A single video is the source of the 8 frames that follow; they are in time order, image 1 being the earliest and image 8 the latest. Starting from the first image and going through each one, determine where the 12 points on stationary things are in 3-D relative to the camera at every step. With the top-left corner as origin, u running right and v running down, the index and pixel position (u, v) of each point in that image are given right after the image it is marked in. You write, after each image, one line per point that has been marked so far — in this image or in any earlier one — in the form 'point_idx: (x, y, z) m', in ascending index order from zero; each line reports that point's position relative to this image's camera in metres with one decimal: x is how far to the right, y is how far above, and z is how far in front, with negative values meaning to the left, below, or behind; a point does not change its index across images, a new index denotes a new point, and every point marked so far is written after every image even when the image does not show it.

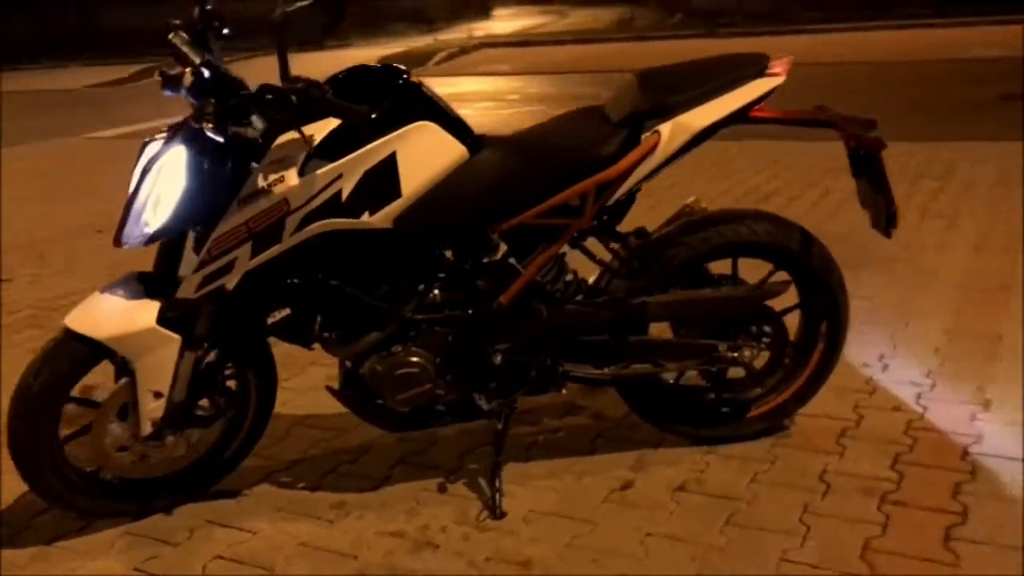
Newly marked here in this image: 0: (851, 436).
0: (+1.2, -0.5, +3.6) m
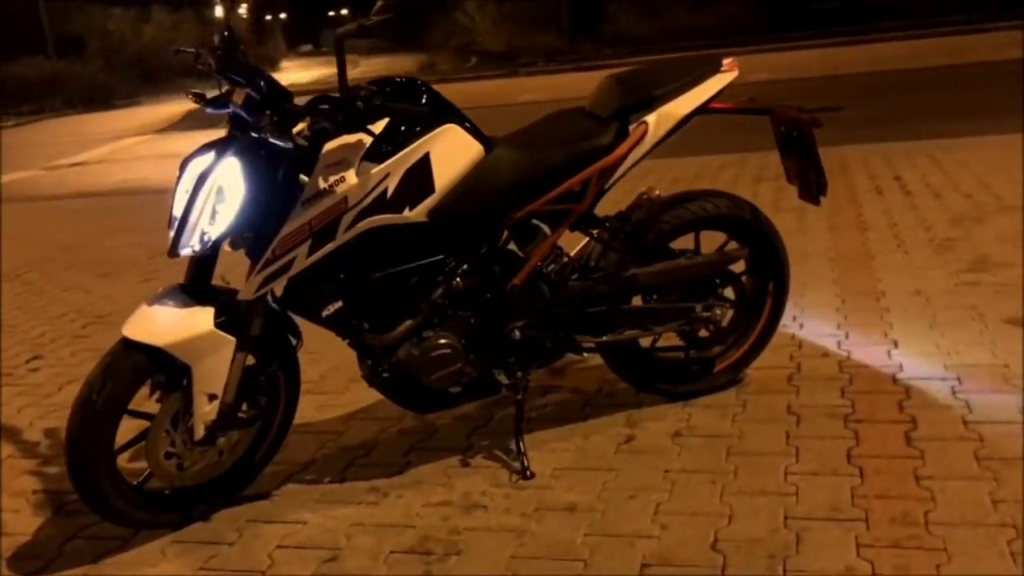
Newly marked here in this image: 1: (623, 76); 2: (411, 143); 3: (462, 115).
0: (+1.2, -0.4, +4.3) m
1: (+0.4, +0.8, +3.6) m
2: (-0.3, +0.5, +3.3) m
3: (-0.2, +0.6, +3.4) m
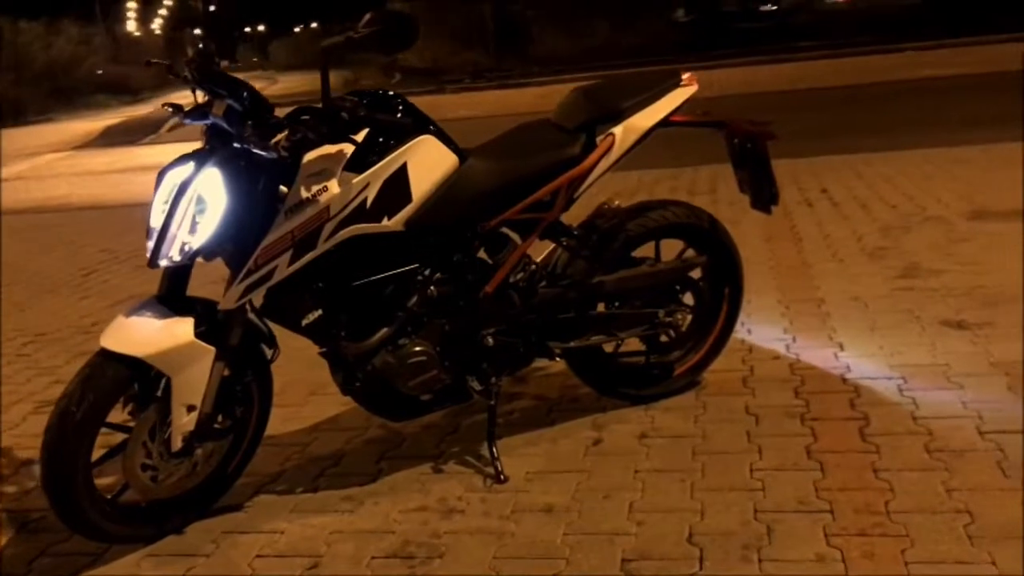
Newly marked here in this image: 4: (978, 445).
0: (+1.1, -0.4, +4.4) m
1: (+0.3, +0.7, +3.8) m
2: (-0.4, +0.5, +3.4) m
3: (-0.3, +0.6, +3.5) m
4: (+1.7, -0.6, +3.6) m
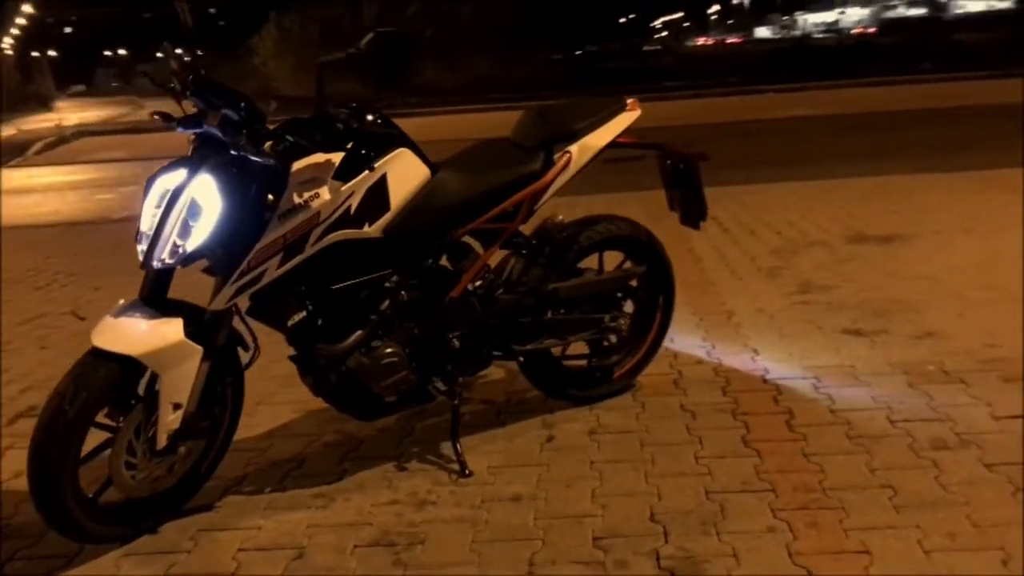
0: (+0.8, -0.4, +4.8) m
1: (+0.1, +0.7, +4.1) m
2: (-0.5, +0.5, +3.6) m
3: (-0.4, +0.5, +3.7) m
4: (+1.5, -0.6, +4.0) m
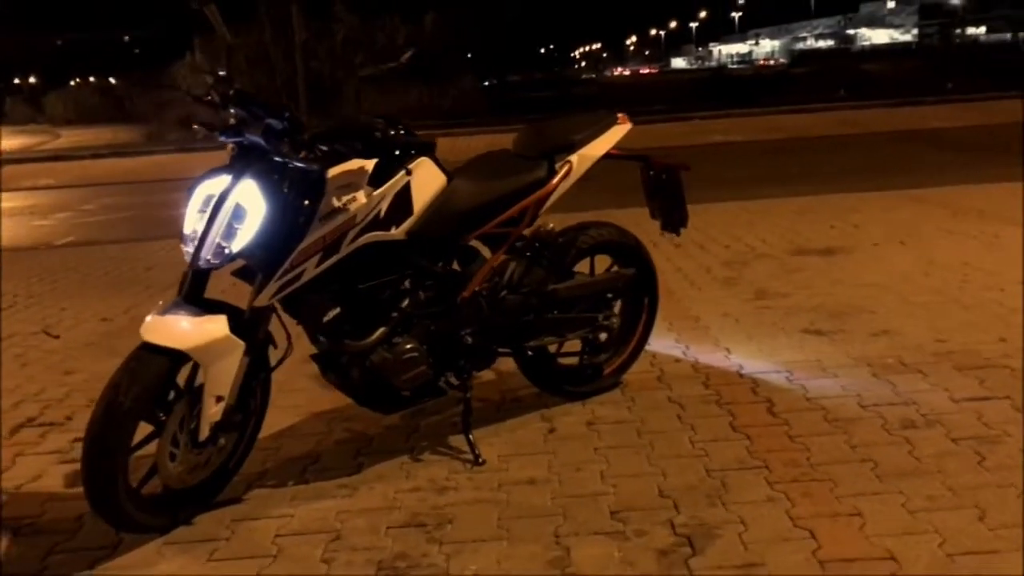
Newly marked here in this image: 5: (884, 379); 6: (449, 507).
0: (+0.8, -0.5, +5.2) m
1: (+0.1, +0.7, +4.4) m
2: (-0.4, +0.5, +3.9) m
3: (-0.3, +0.5, +4.0) m
4: (+1.6, -0.6, +4.4) m
5: (+1.8, -0.5, +4.9) m
6: (-0.2, -0.8, +3.8) m
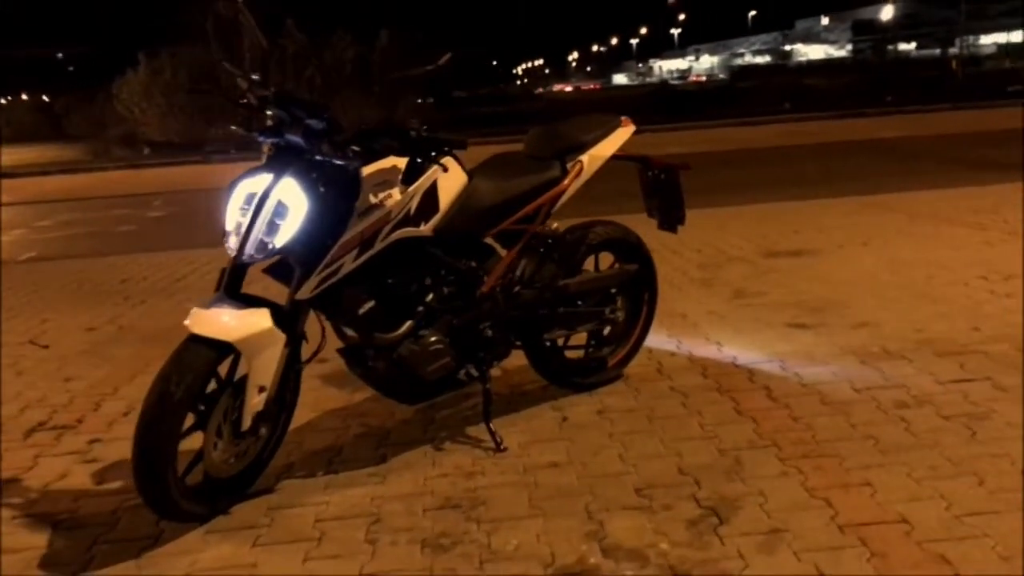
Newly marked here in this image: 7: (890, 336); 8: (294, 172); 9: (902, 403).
0: (+0.8, -0.4, +5.4) m
1: (+0.2, +0.7, +4.6) m
2: (-0.3, +0.5, +4.0) m
3: (-0.3, +0.6, +4.2) m
4: (+1.6, -0.5, +4.7) m
5: (+1.9, -0.4, +5.2) m
6: (-0.1, -0.8, +4.0) m
7: (+2.2, -0.3, +5.8) m
8: (-0.8, +0.4, +3.7) m
9: (+1.8, -0.5, +4.6) m
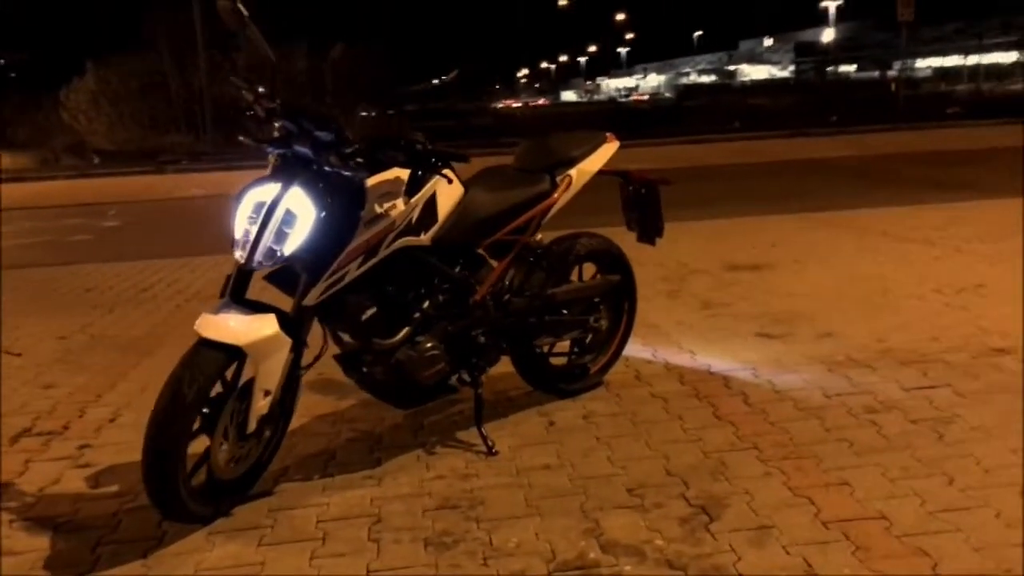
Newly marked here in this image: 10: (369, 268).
0: (+0.7, -0.5, +5.6) m
1: (+0.1, +0.7, +4.8) m
2: (-0.4, +0.5, +4.2) m
3: (-0.3, +0.5, +4.3) m
4: (+1.6, -0.6, +5.0) m
5: (+1.8, -0.5, +5.4) m
6: (-0.2, -0.8, +4.1) m
7: (+2.1, -0.4, +6.0) m
8: (-0.8, +0.4, +3.8) m
9: (+1.8, -0.6, +4.8) m
10: (-0.6, +0.1, +4.0) m
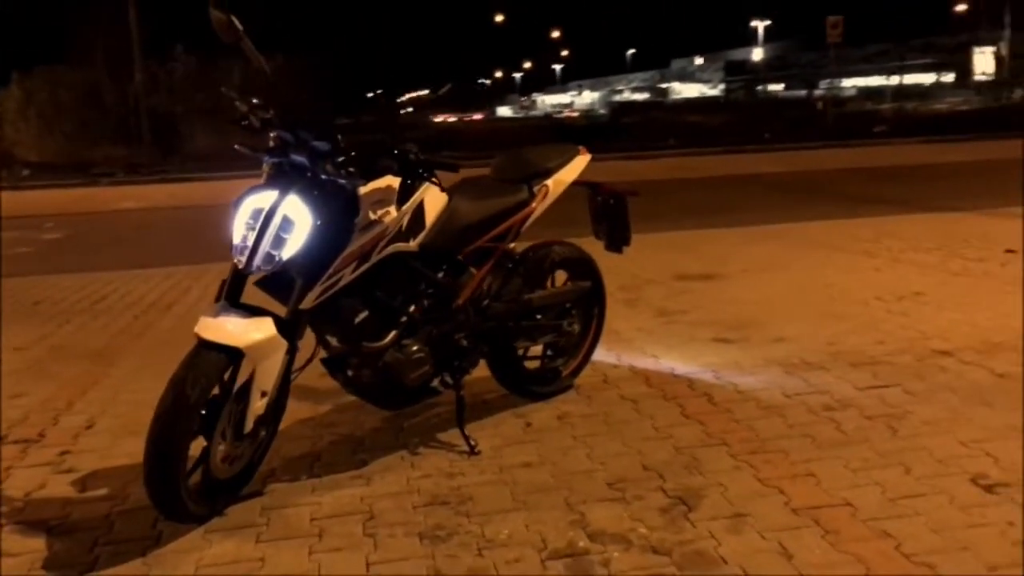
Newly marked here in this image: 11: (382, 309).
0: (+0.6, -0.5, +5.8) m
1: (0.0, +0.7, +5.0) m
2: (-0.4, +0.4, +4.3) m
3: (-0.4, +0.5, +4.5) m
4: (+1.5, -0.6, +5.2) m
5: (+1.6, -0.5, +5.7) m
6: (-0.2, -0.9, +4.3) m
7: (+1.9, -0.4, +6.3) m
8: (-0.8, +0.4, +3.9) m
9: (+1.6, -0.6, +5.1) m
10: (-0.6, +0.1, +4.2) m
11: (-0.6, -0.1, +4.4) m
